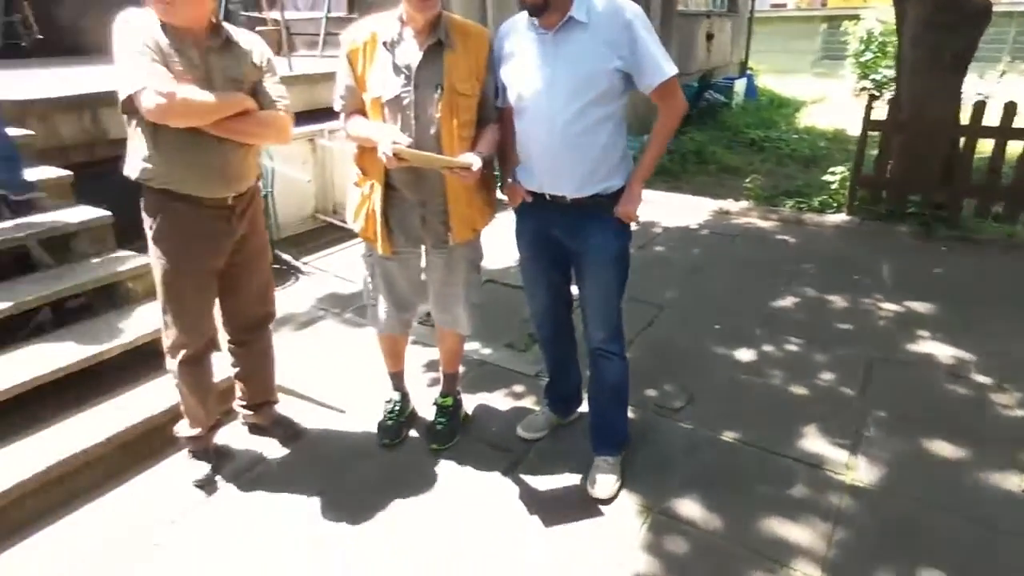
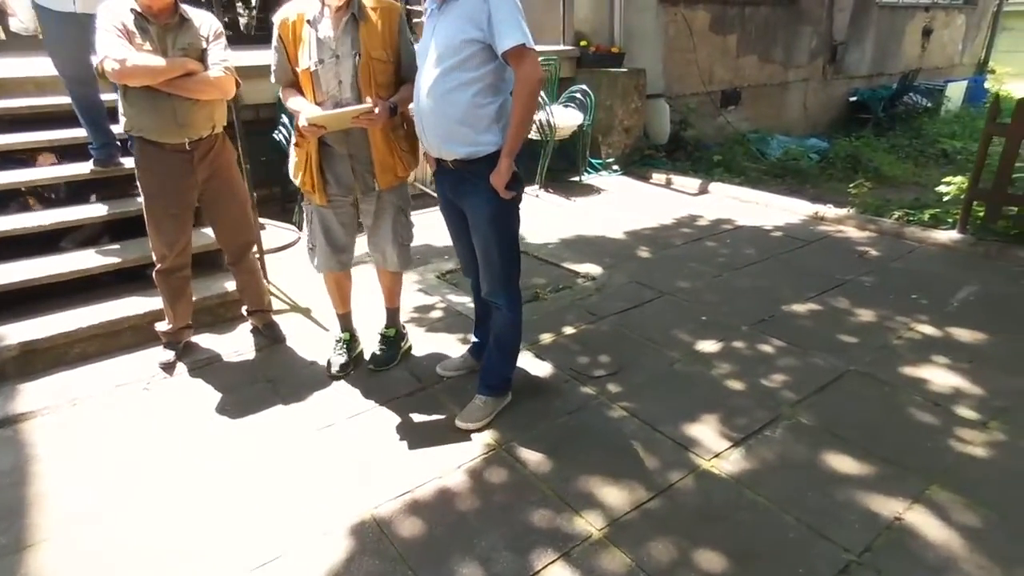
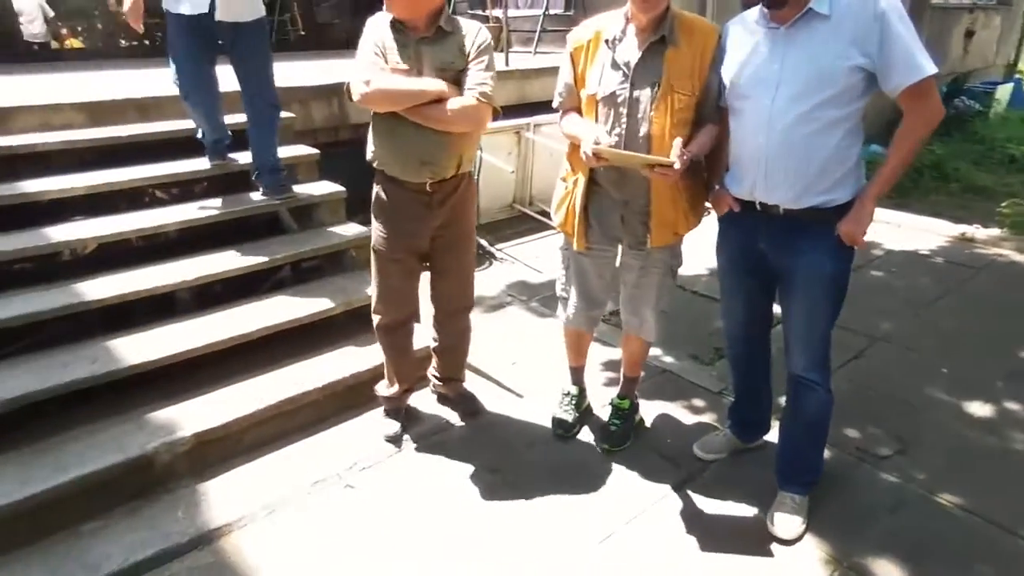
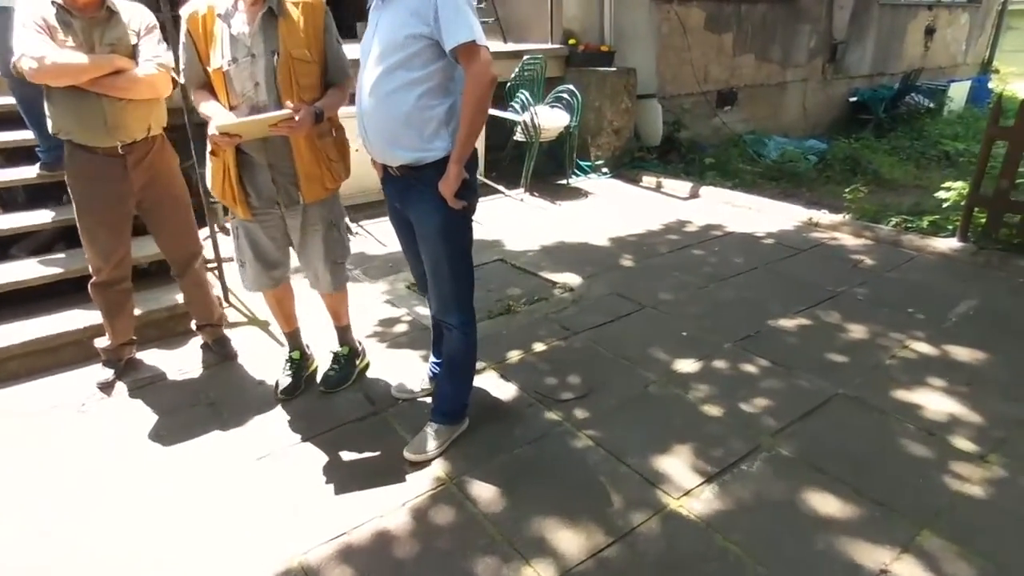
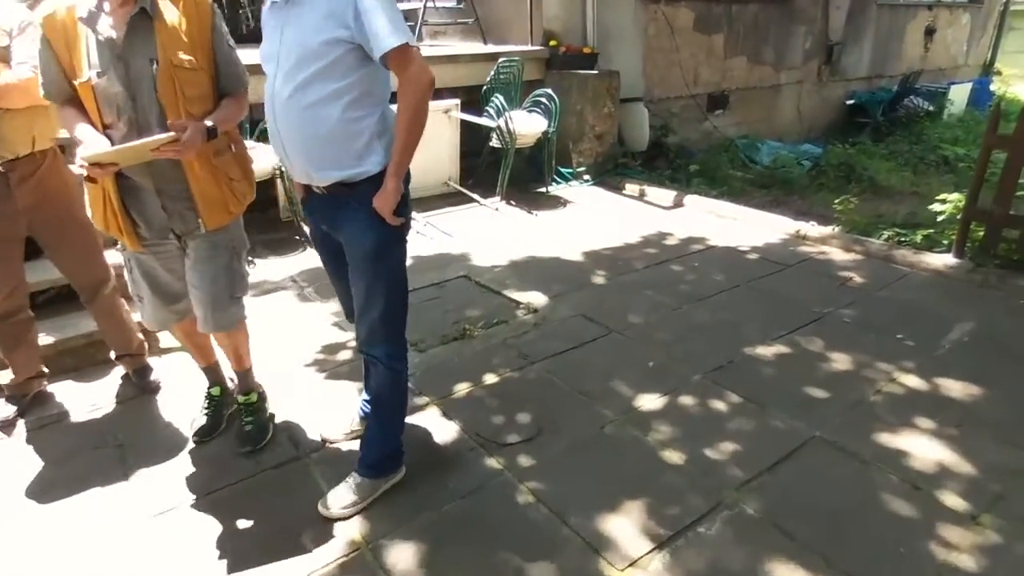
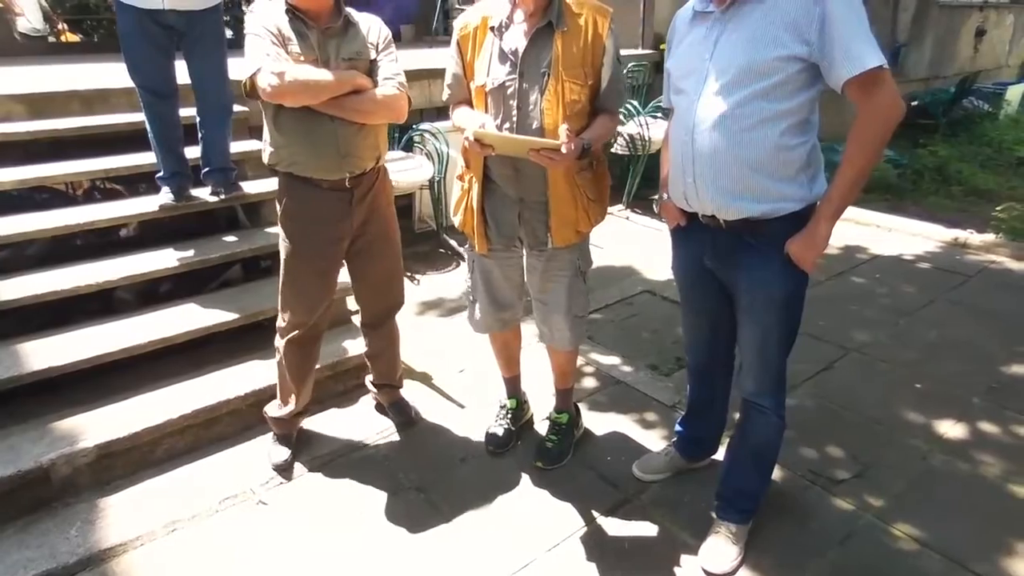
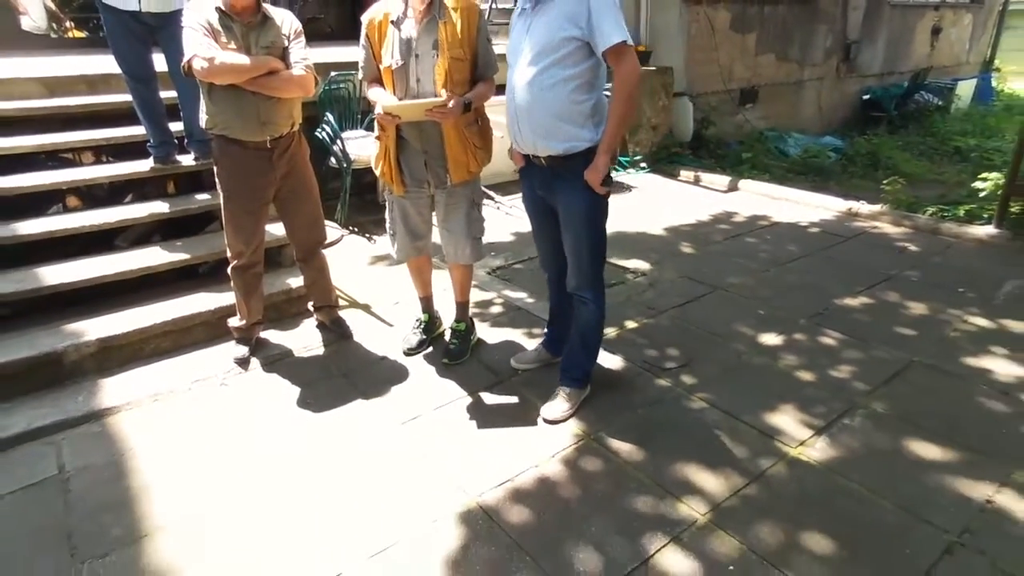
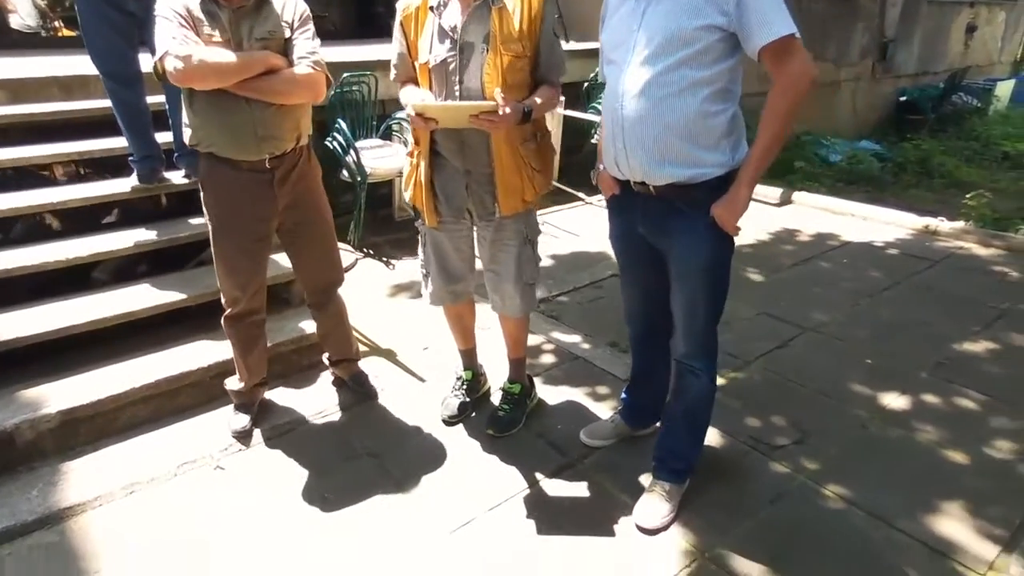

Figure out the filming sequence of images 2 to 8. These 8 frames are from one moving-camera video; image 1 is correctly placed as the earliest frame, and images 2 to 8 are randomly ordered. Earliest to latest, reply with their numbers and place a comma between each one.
3, 6, 8, 7, 2, 4, 5
